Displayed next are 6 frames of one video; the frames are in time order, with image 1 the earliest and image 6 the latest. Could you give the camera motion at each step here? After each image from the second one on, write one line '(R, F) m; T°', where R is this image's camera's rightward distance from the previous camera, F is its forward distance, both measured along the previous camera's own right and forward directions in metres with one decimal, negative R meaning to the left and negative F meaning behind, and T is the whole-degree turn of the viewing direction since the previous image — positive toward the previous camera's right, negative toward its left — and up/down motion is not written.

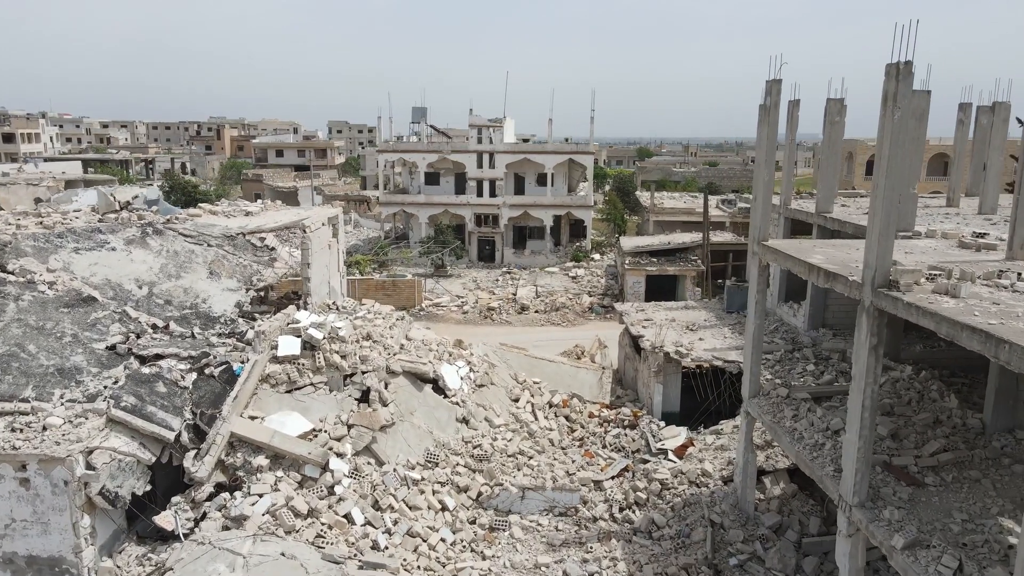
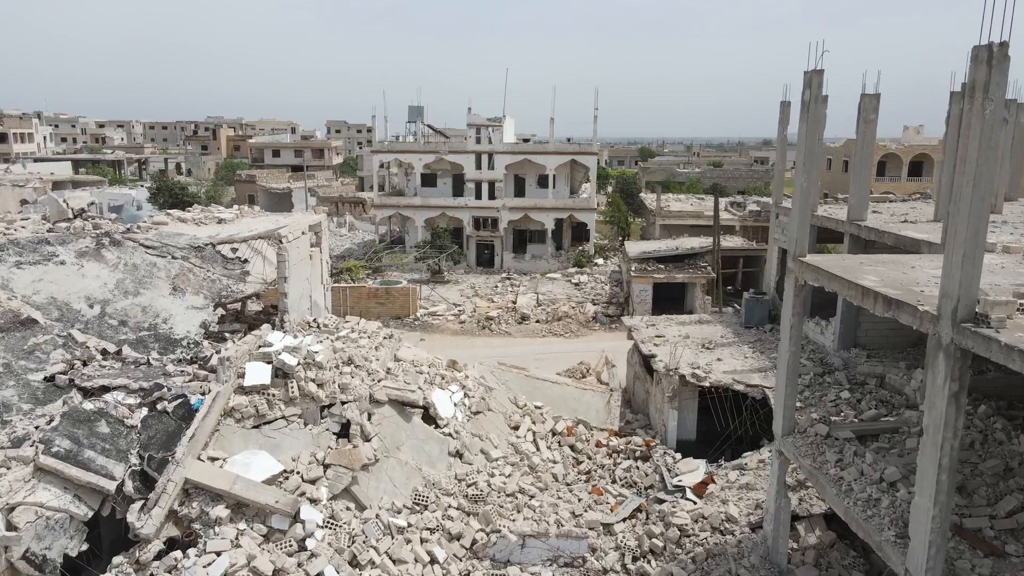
(0.0, +1.4) m; 0°
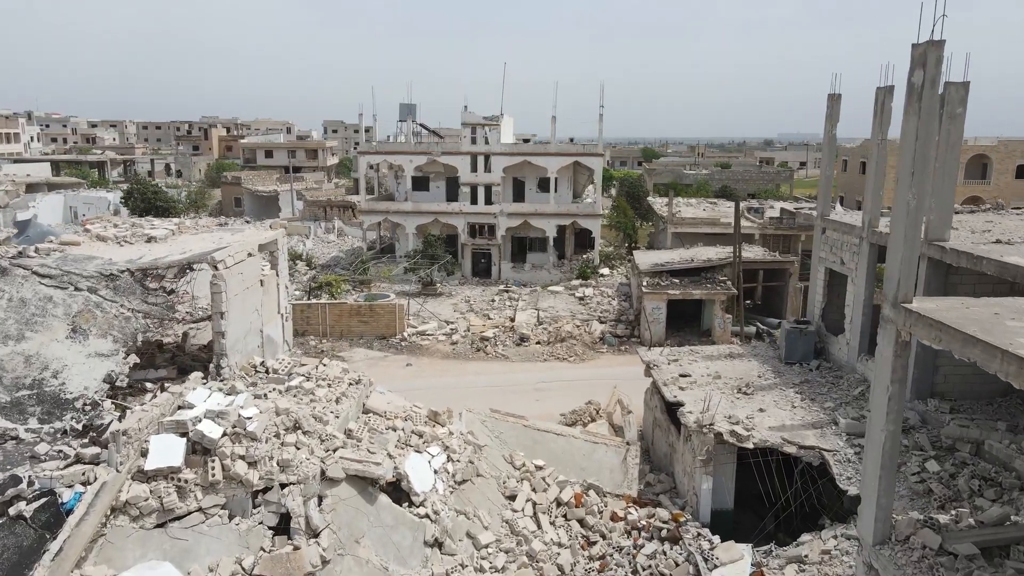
(+0.1, +2.7) m; 0°
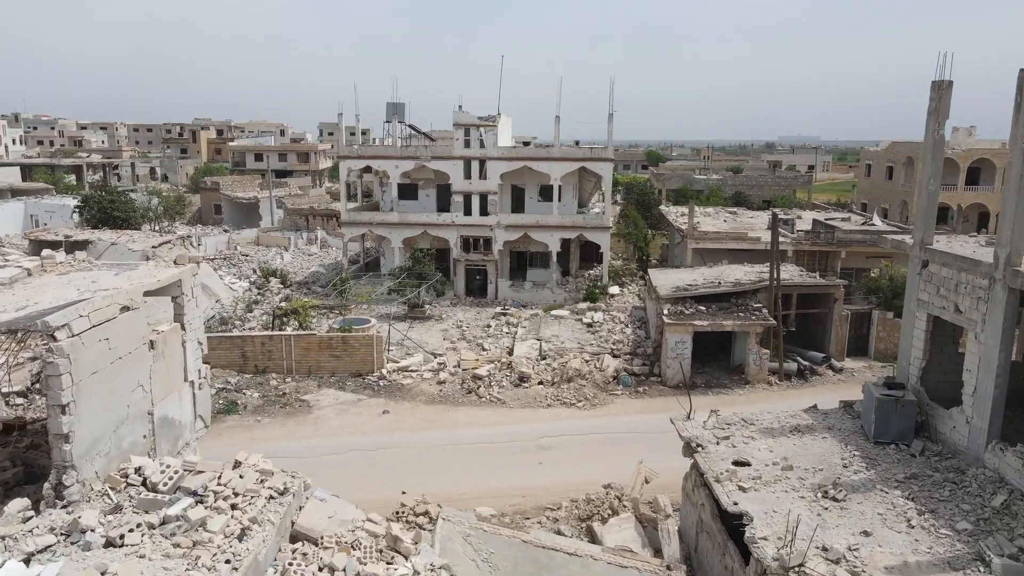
(+0.1, +3.6) m; 0°
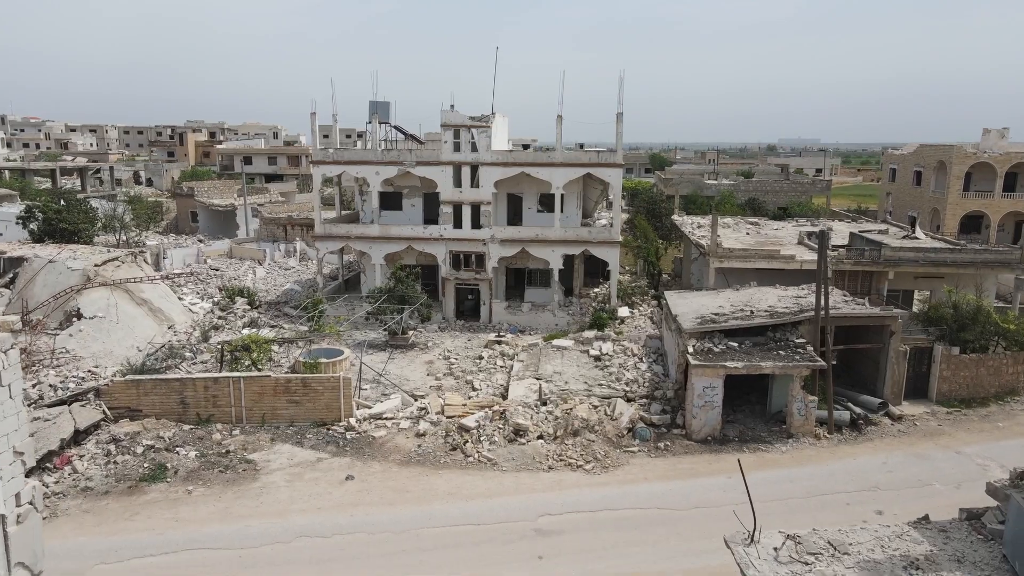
(+0.1, +3.4) m; 0°
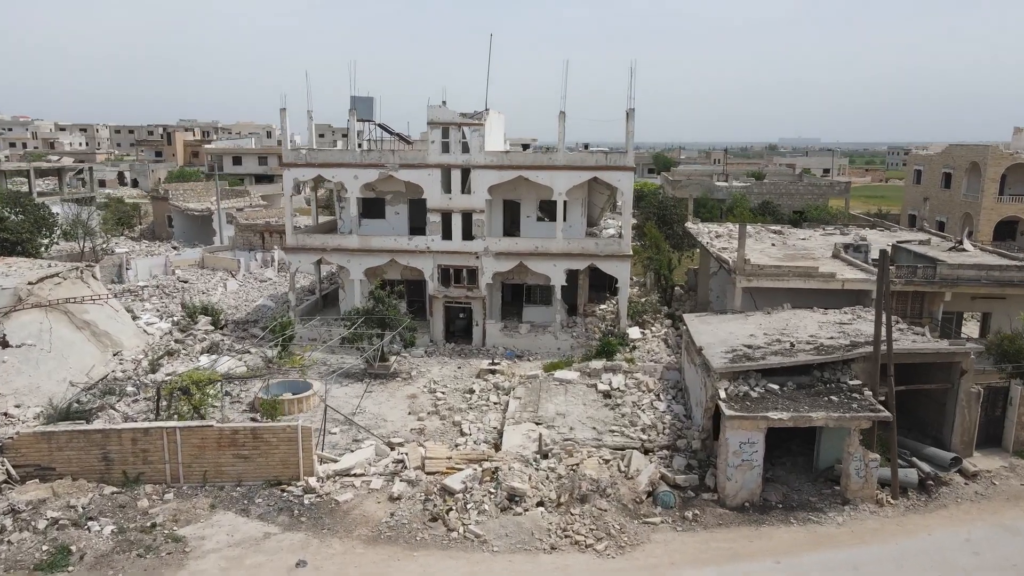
(+0.1, +3.0) m; 0°
